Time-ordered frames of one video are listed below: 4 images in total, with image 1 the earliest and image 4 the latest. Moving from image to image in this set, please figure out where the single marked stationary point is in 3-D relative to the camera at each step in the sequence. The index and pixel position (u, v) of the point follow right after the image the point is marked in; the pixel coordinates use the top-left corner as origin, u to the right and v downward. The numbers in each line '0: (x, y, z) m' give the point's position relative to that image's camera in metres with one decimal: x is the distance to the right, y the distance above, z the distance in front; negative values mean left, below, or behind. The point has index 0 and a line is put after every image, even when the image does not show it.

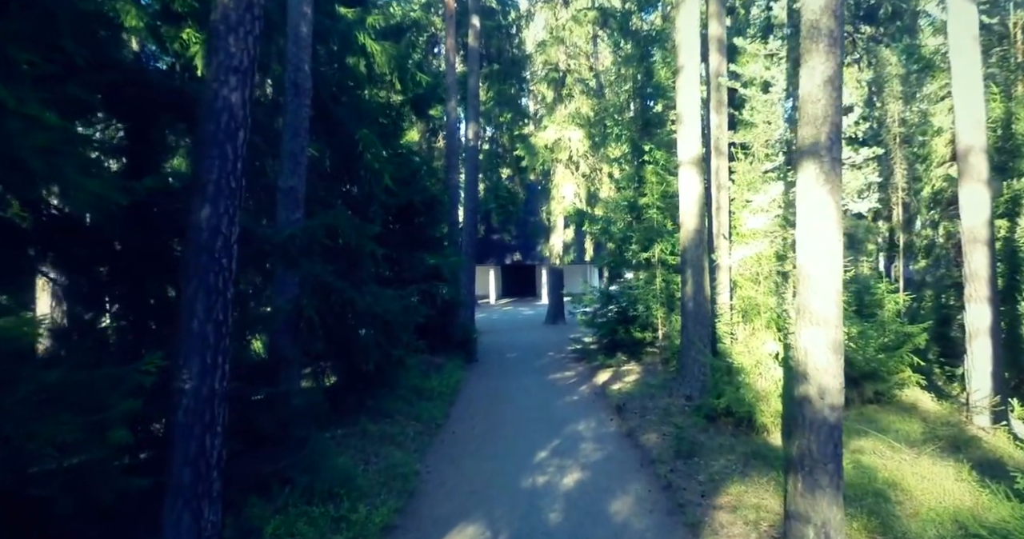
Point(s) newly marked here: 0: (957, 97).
0: (+10.2, +4.0, +11.9) m
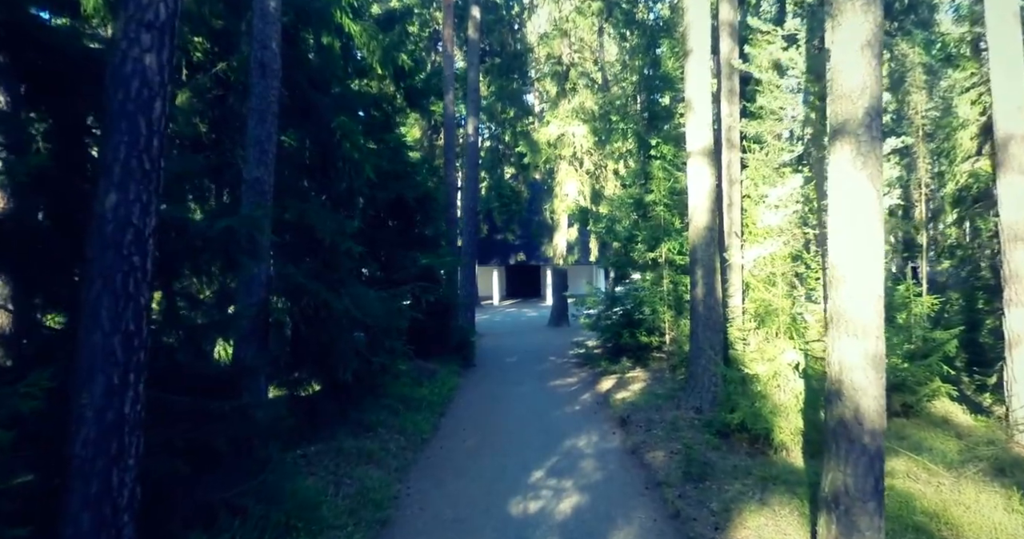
0: (+10.0, +4.0, +10.9) m
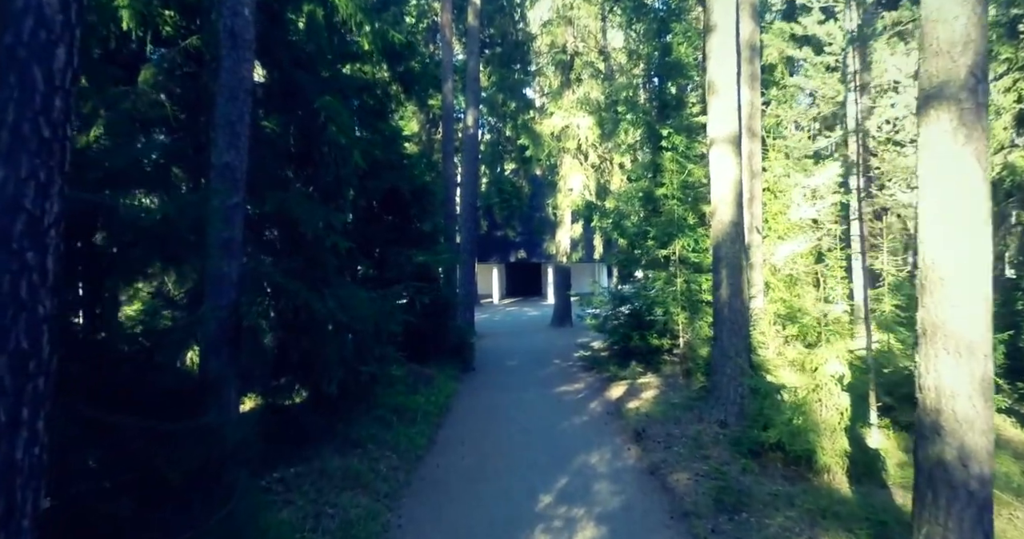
0: (+10.1, +4.0, +9.9) m
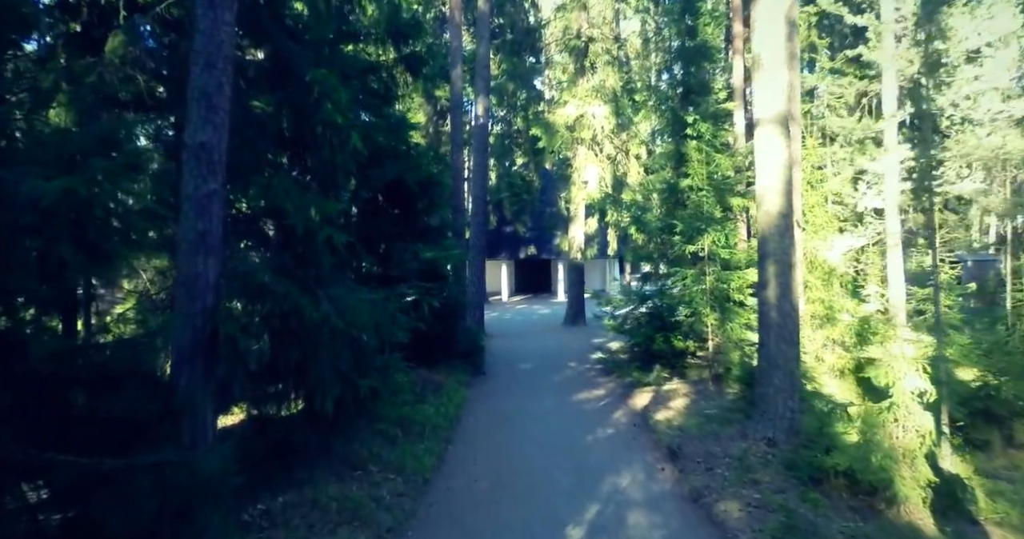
0: (+10.5, +4.0, +8.7) m
